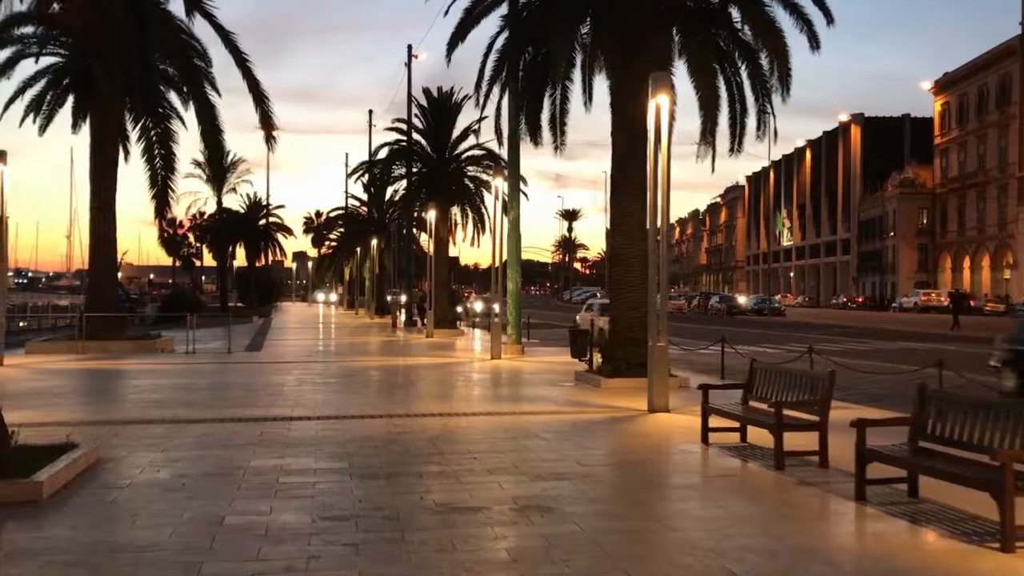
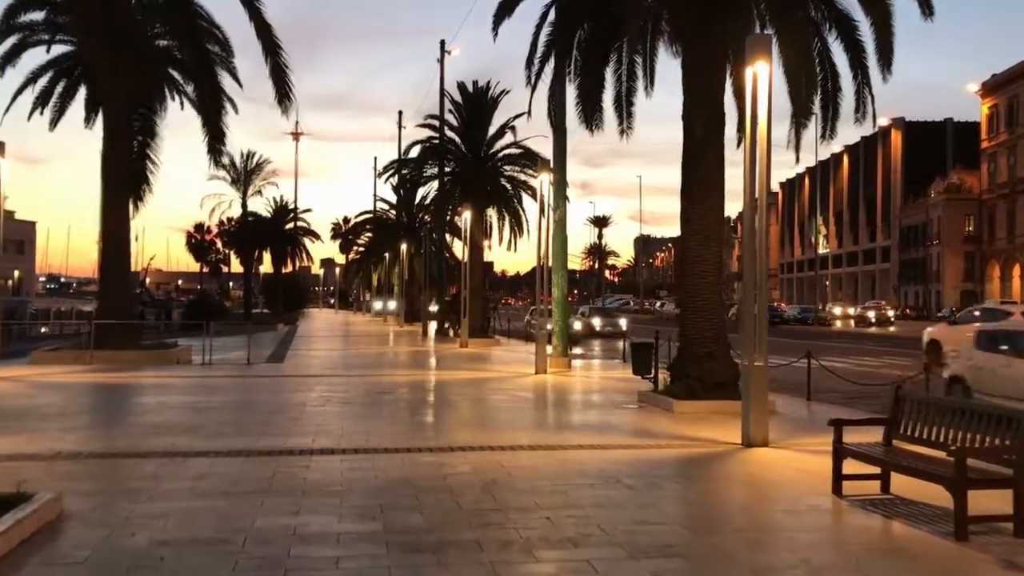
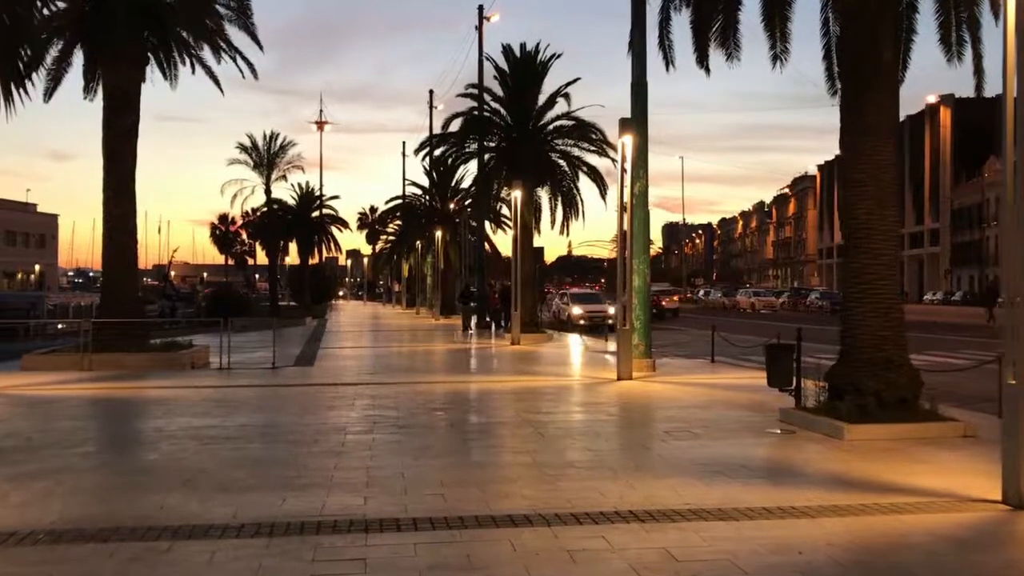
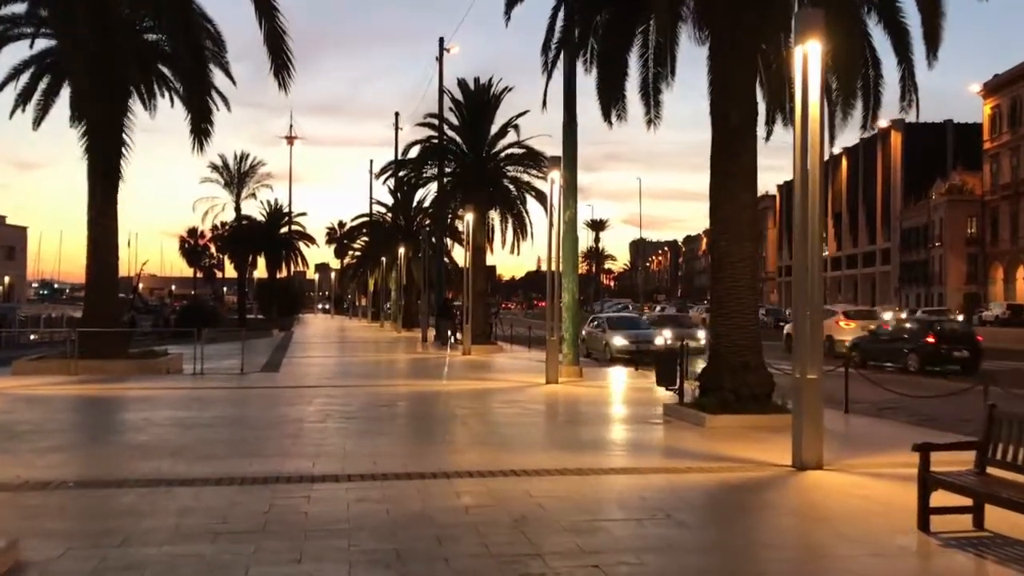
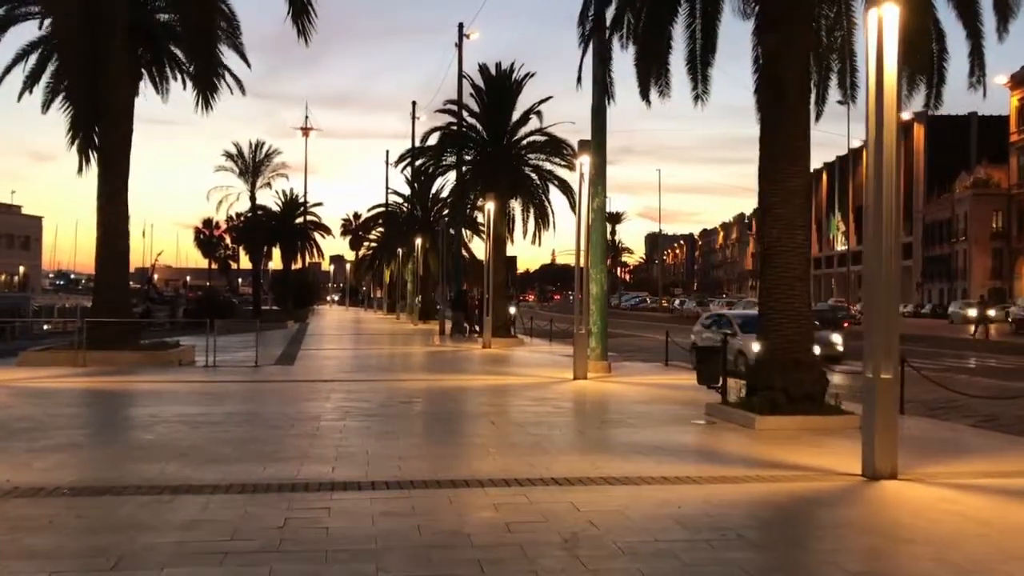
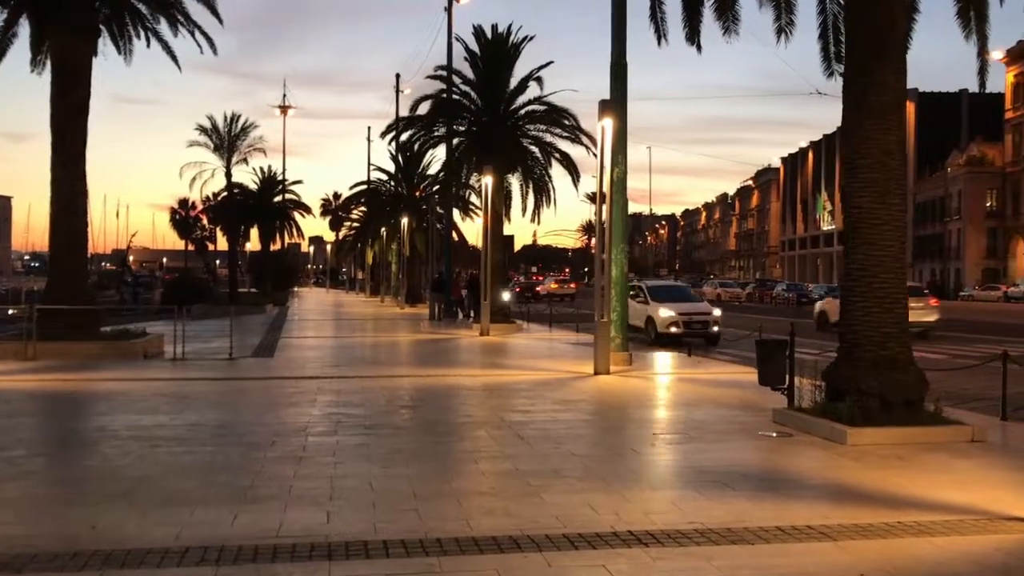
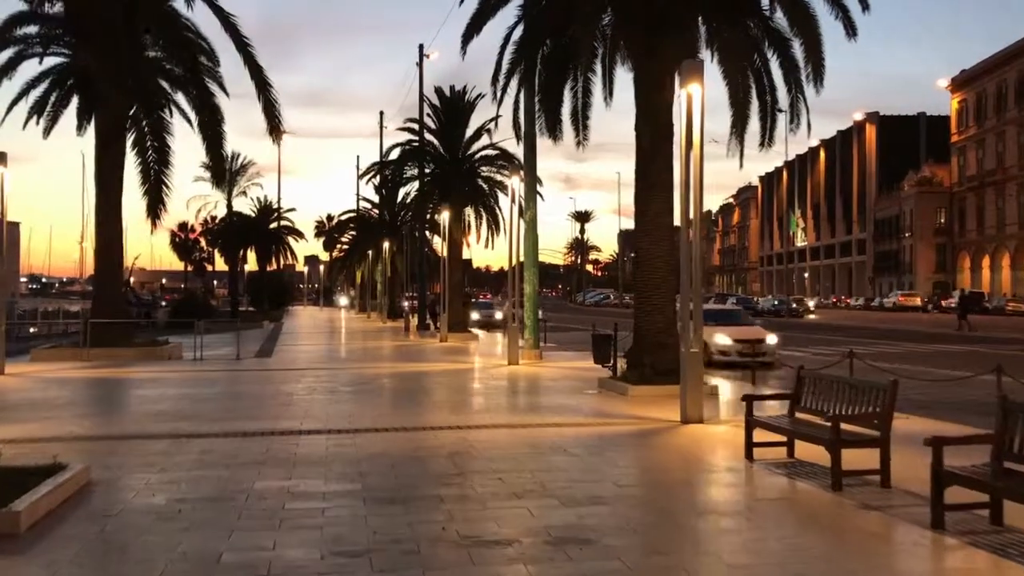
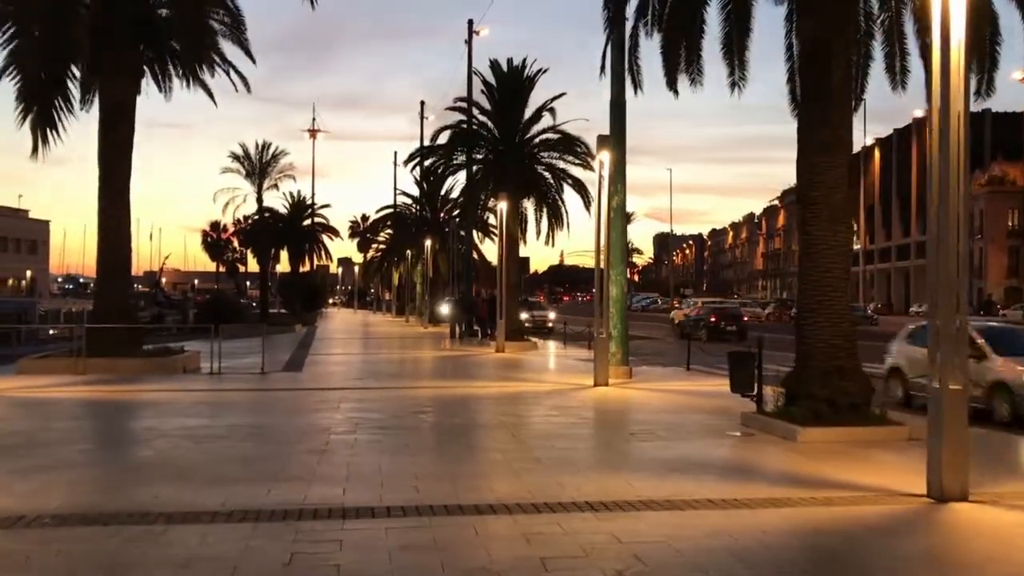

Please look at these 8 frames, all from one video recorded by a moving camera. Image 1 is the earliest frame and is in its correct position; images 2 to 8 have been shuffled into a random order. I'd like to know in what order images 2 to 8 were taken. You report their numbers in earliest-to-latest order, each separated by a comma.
7, 2, 4, 5, 8, 3, 6
